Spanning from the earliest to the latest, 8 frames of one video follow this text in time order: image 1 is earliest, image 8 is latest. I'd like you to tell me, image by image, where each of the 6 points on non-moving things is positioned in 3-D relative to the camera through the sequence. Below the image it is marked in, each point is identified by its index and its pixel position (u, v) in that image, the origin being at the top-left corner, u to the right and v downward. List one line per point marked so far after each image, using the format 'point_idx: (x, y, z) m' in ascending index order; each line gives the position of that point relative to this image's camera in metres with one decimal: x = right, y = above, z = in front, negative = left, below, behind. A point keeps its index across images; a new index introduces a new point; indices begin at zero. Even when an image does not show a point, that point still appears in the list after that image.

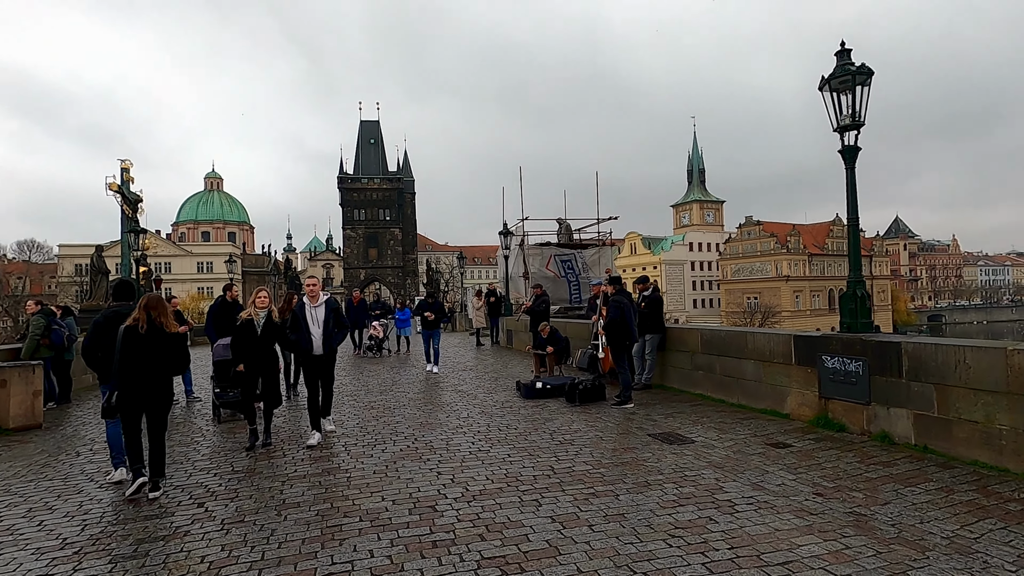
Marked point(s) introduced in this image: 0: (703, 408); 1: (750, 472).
0: (+2.9, -1.8, +8.2) m
1: (+2.4, -1.8, +5.4) m
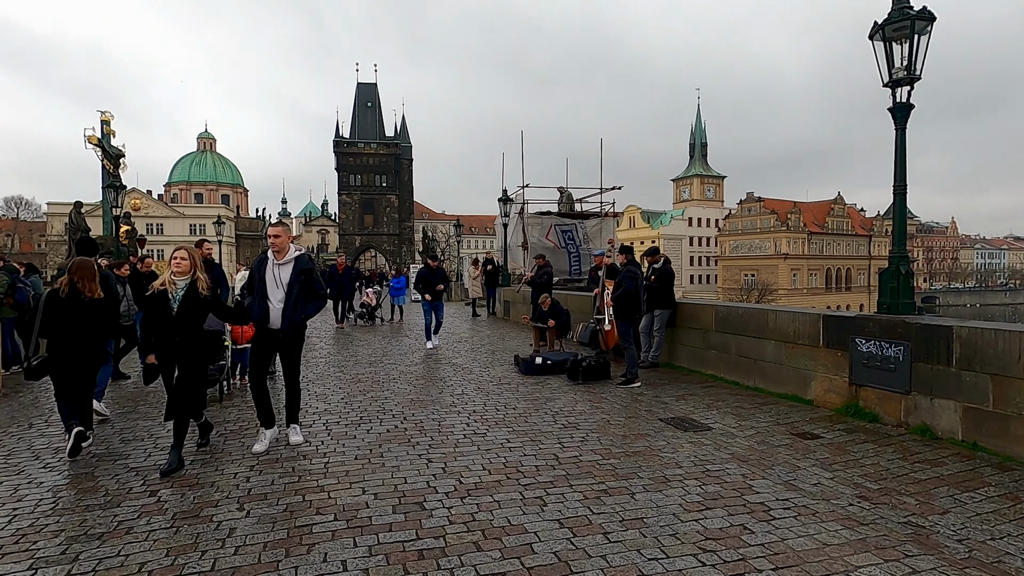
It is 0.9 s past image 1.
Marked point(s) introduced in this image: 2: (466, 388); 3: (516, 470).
0: (+2.9, -1.5, +7.6) m
1: (+2.4, -1.6, +4.8) m
2: (-0.7, -1.5, +7.9) m
3: (0.0, -1.6, +4.6) m
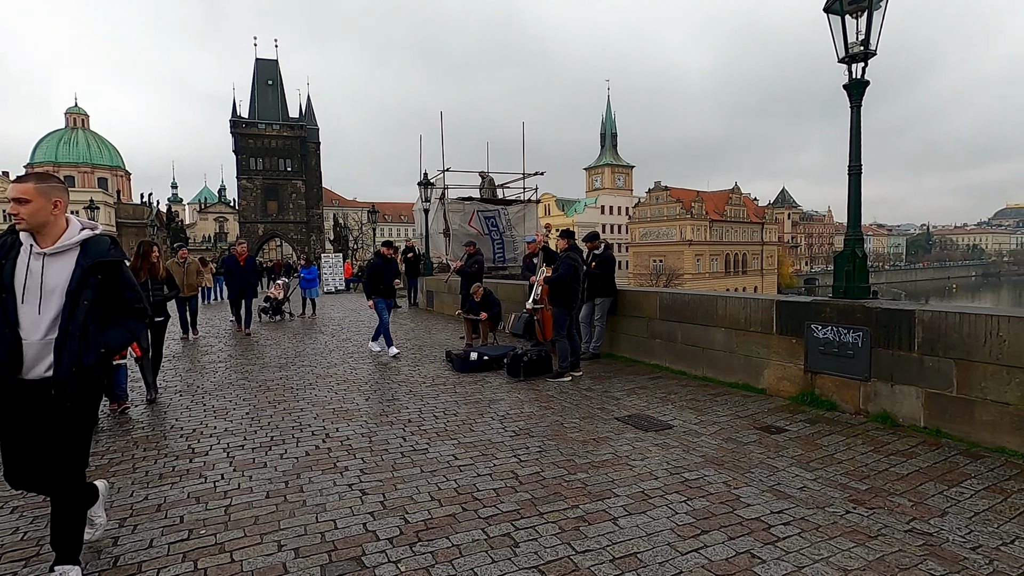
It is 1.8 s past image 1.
0: (+2.1, -1.3, +7.2) m
1: (+2.0, -1.5, +4.4) m
2: (-1.5, -1.4, +7.0) m
3: (-0.3, -1.5, +3.9) m
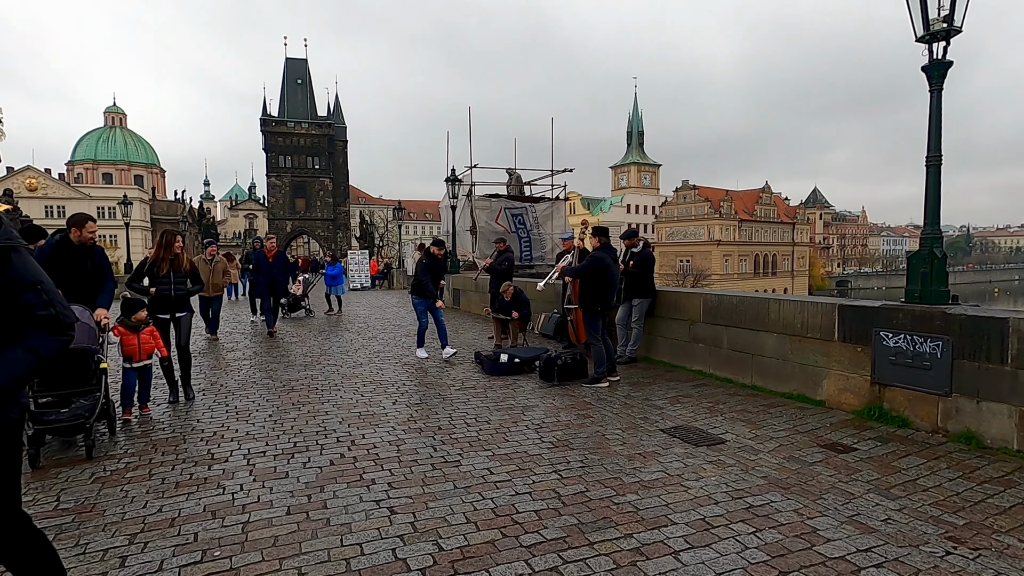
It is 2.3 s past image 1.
0: (+2.5, -1.3, +6.7) m
1: (+2.3, -1.5, +3.9) m
2: (-1.1, -1.3, +6.7) m
3: (0.0, -1.5, +3.5) m
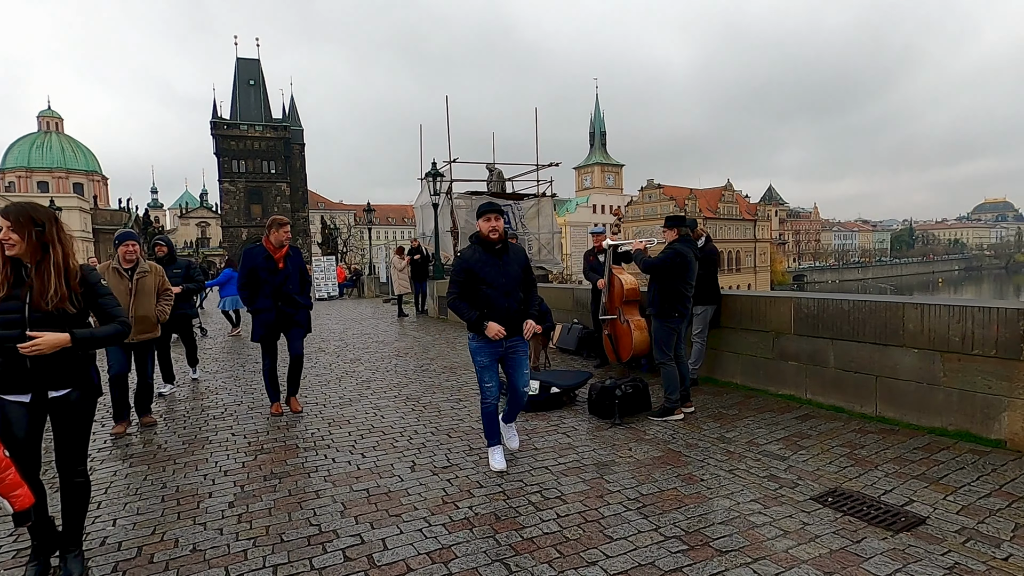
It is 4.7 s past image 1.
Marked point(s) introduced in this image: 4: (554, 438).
0: (+3.0, -1.3, +5.1) m
1: (+3.0, -1.5, +2.3) m
2: (-0.6, -1.5, +4.8) m
3: (+0.8, -1.6, +1.7) m
4: (+0.4, -1.5, +5.2) m
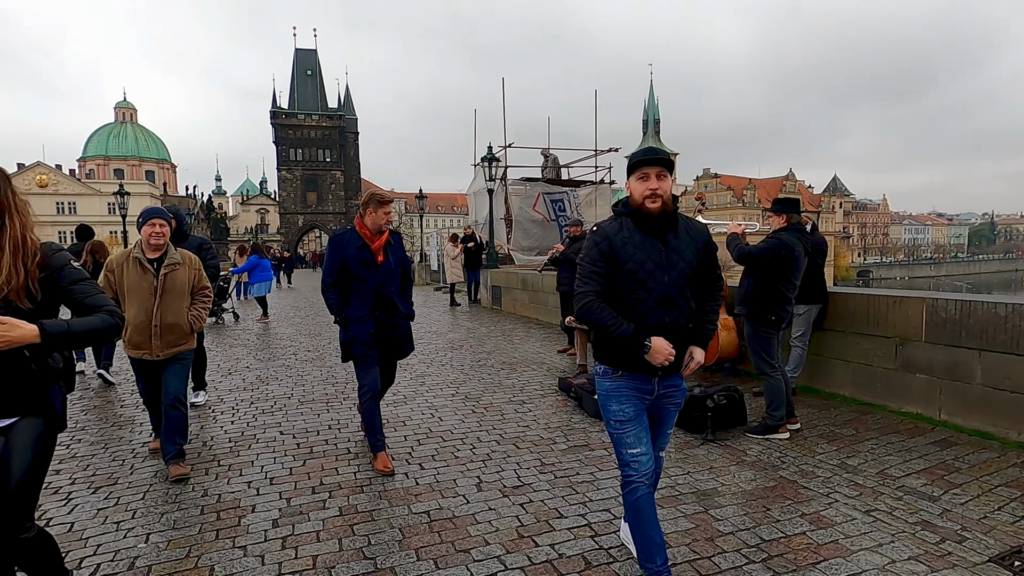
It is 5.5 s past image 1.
0: (+3.7, -1.3, +4.2) m
1: (+3.4, -1.6, +1.3) m
2: (0.0, -1.4, +4.2) m
3: (+1.1, -1.6, +1.0) m
4: (+1.1, -1.4, +4.5) m
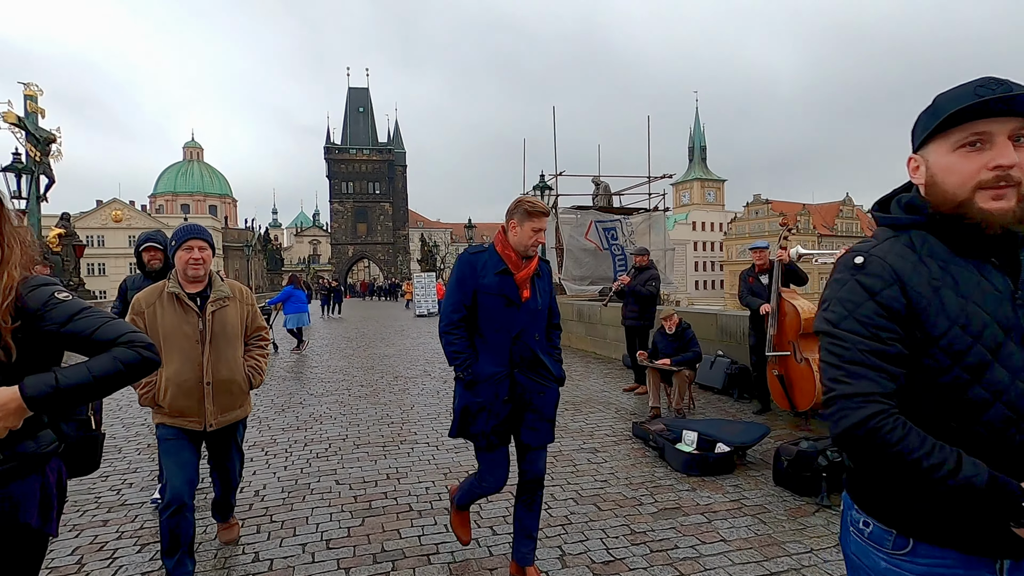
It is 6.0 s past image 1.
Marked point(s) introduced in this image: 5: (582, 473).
0: (+4.2, -1.6, +3.3) m
1: (+3.8, -1.7, +0.5) m
2: (+0.6, -1.7, +3.6) m
3: (+1.4, -1.7, +0.3) m
4: (+1.7, -1.7, +3.8) m
5: (+0.6, -1.7, +4.8) m
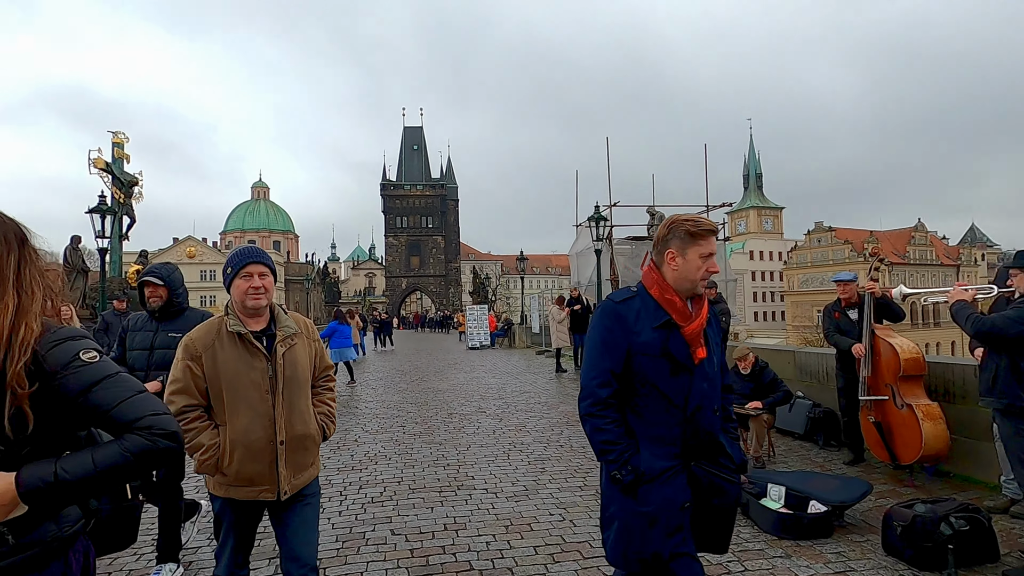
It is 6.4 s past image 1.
0: (+4.6, -1.8, +2.6) m
1: (+3.9, -1.7, -0.2) m
2: (+1.1, -1.9, +3.2) m
3: (+1.5, -1.7, -0.2) m
4: (+2.1, -1.9, +3.3) m
5: (+1.2, -2.0, +4.3) m
